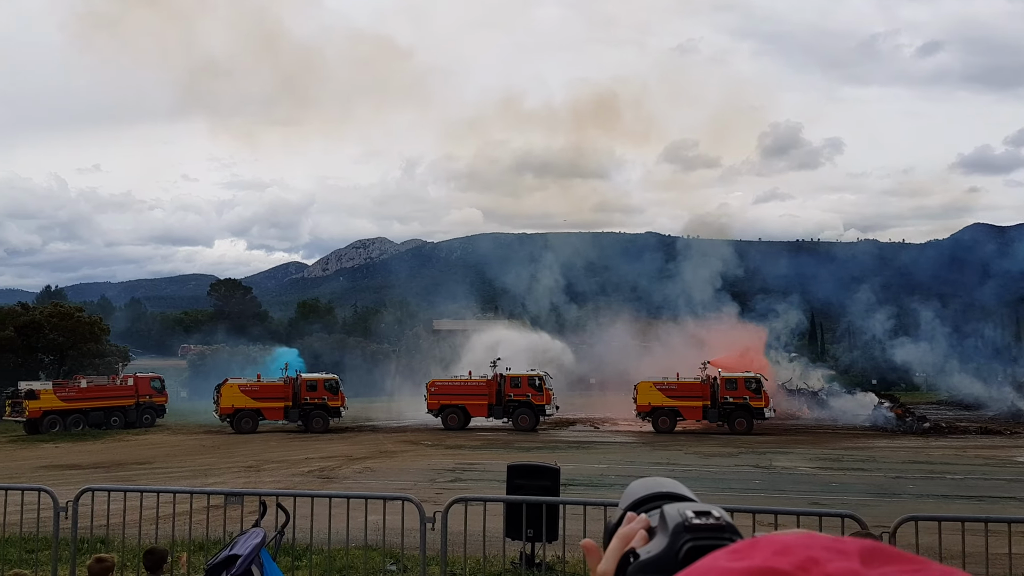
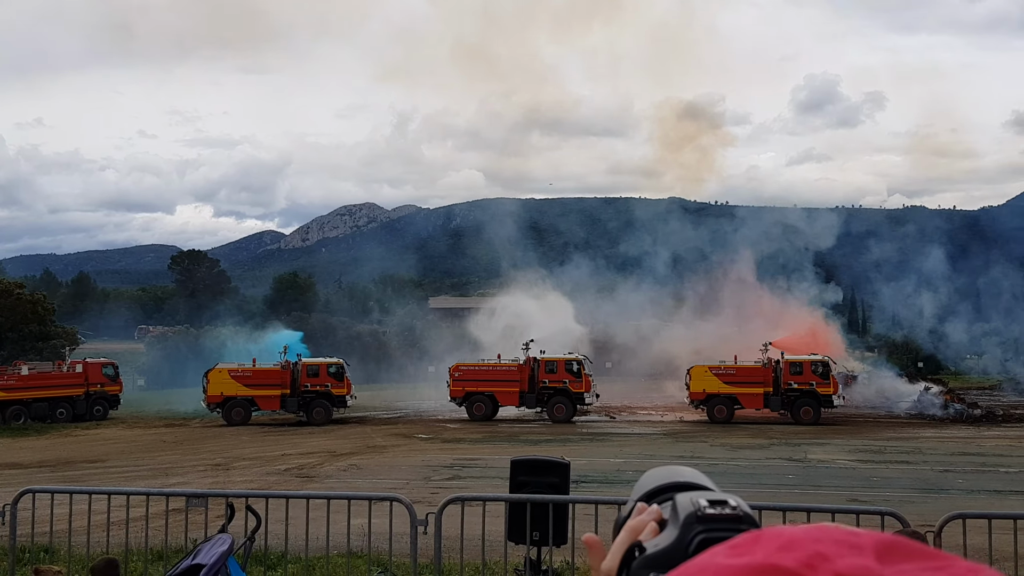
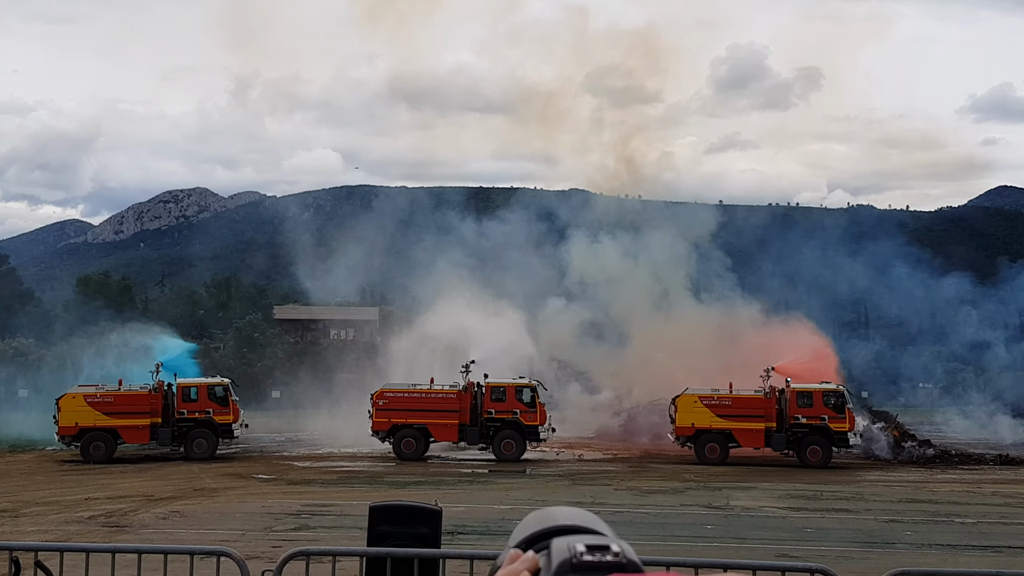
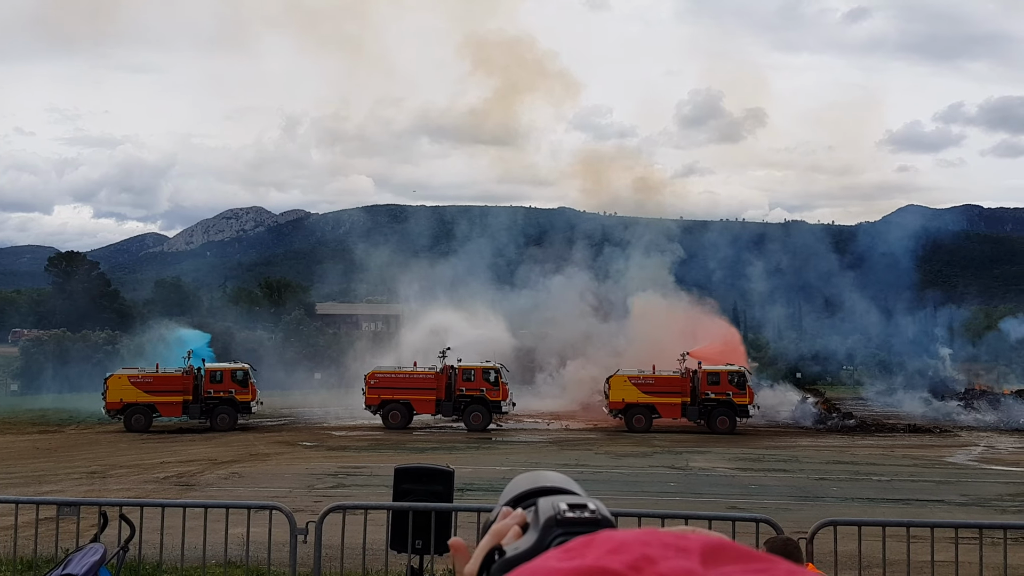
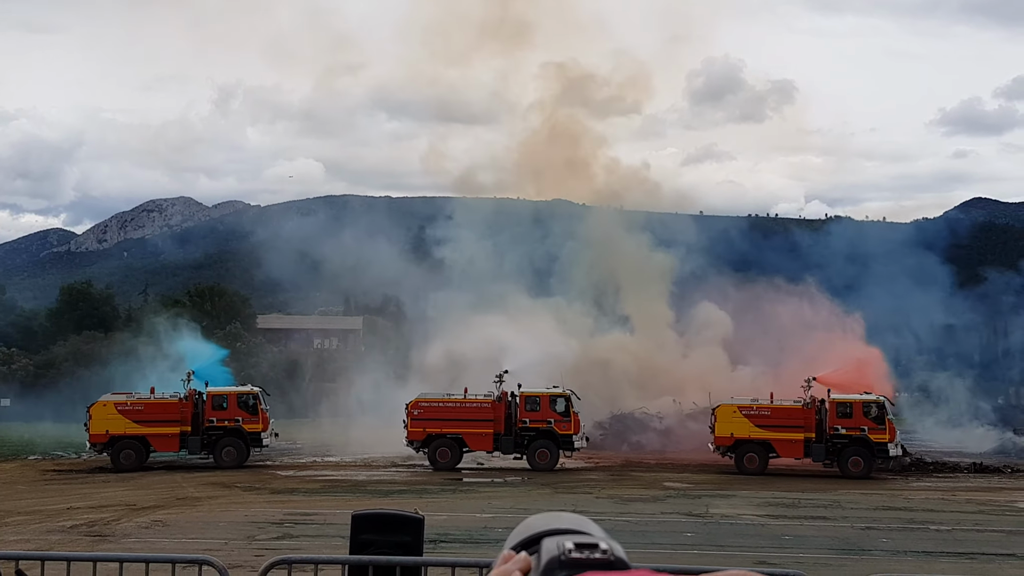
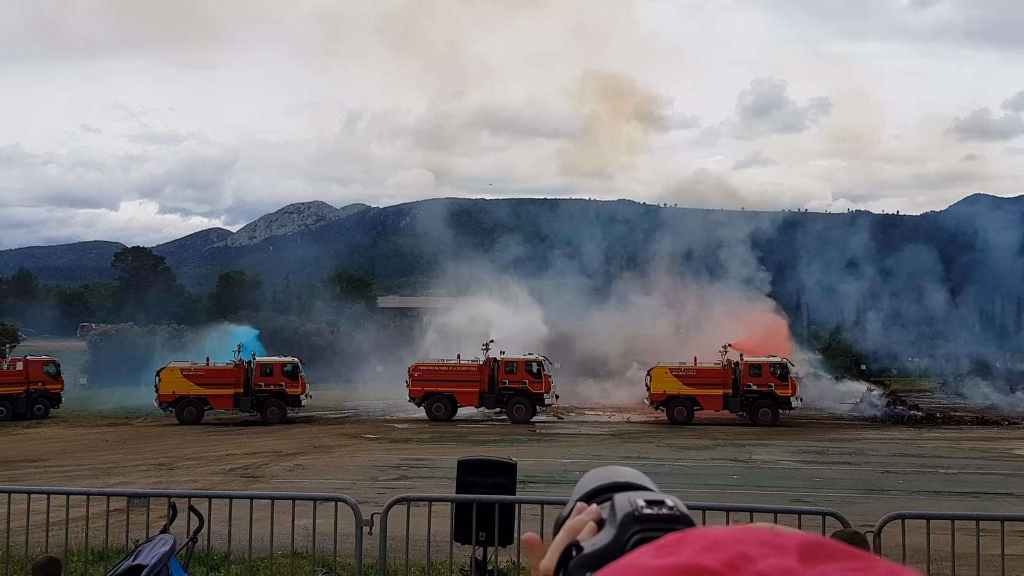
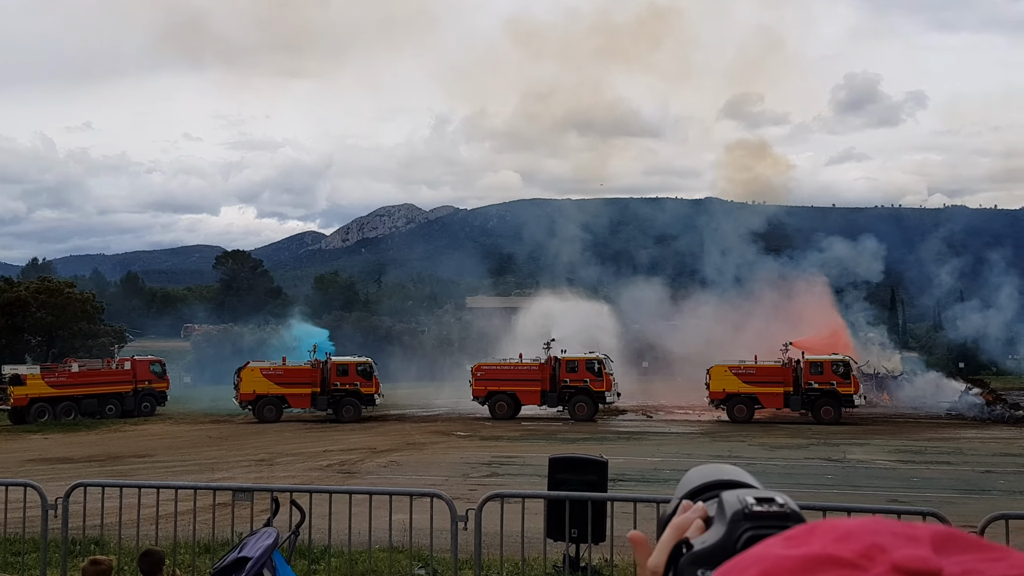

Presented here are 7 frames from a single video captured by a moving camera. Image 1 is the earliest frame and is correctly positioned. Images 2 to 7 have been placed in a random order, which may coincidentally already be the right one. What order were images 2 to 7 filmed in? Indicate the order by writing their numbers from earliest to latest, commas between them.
7, 2, 6, 4, 3, 5
